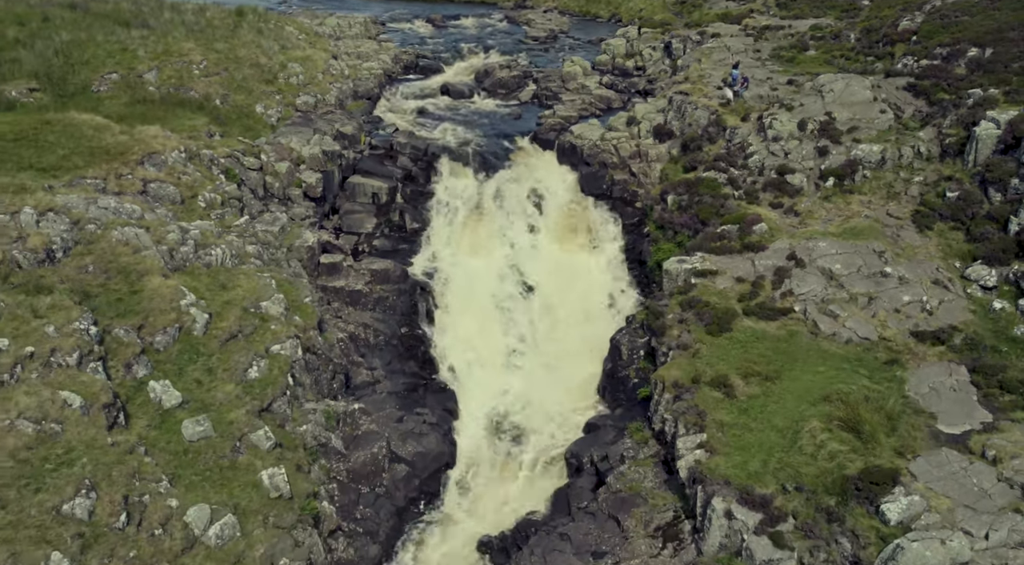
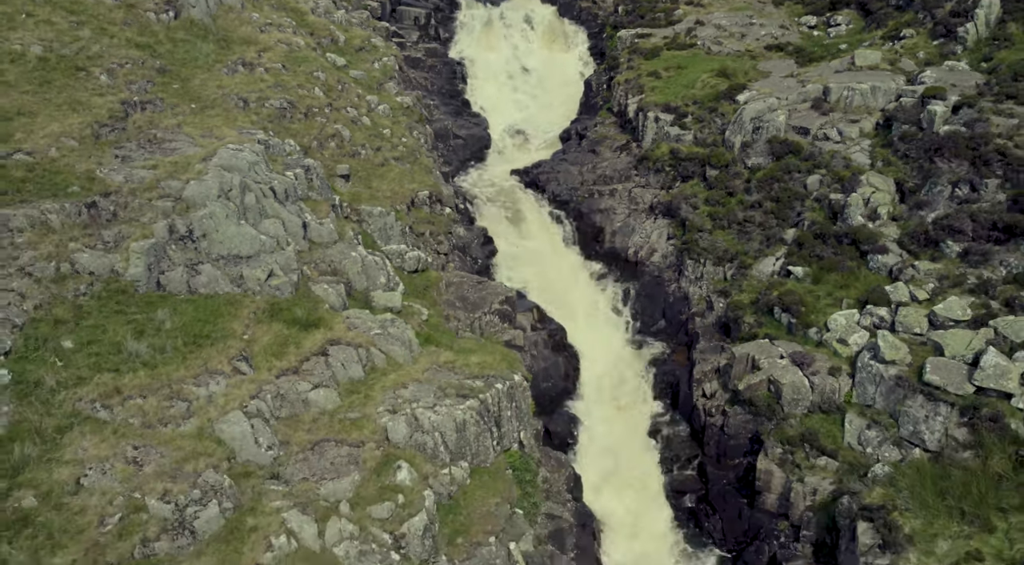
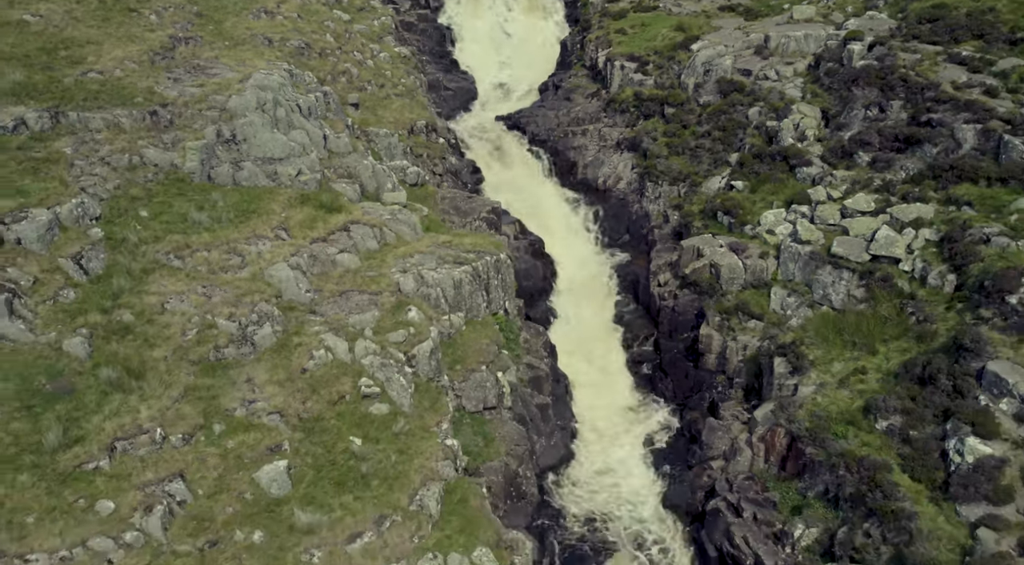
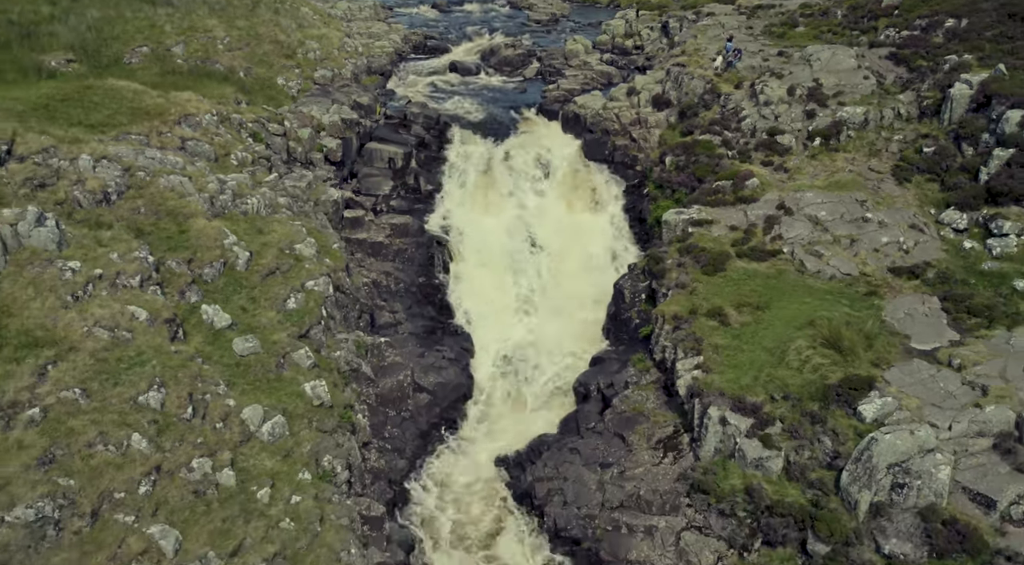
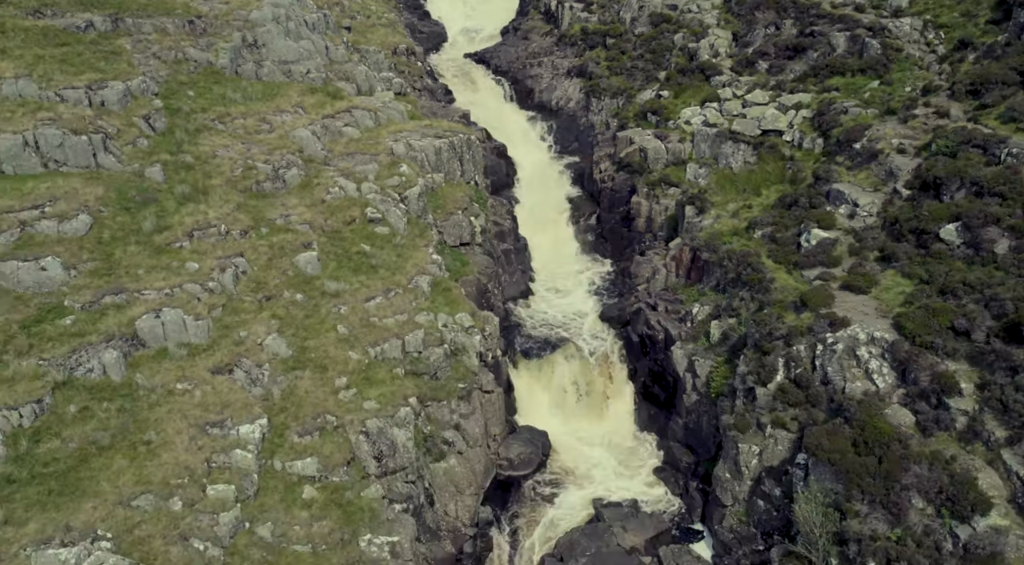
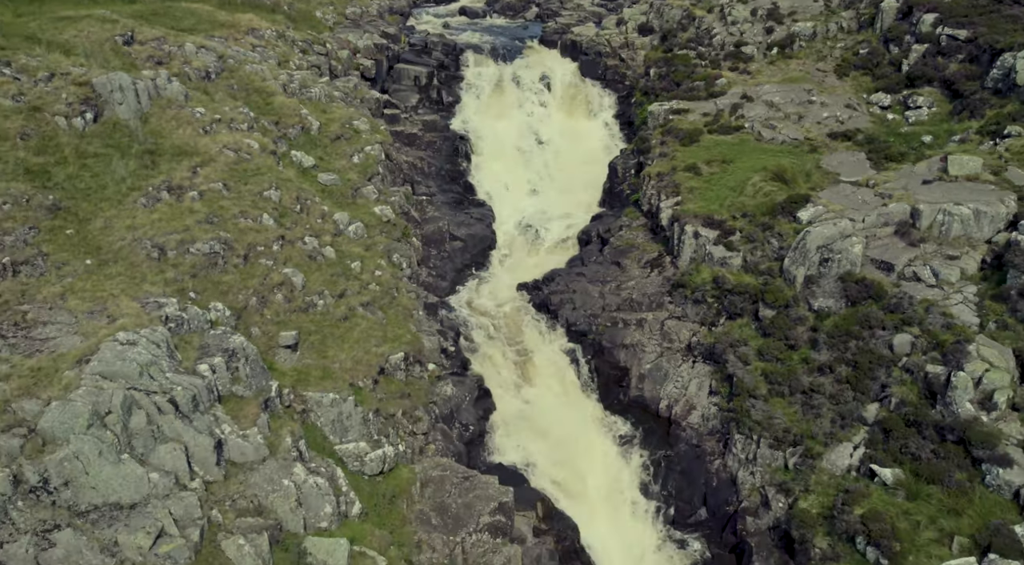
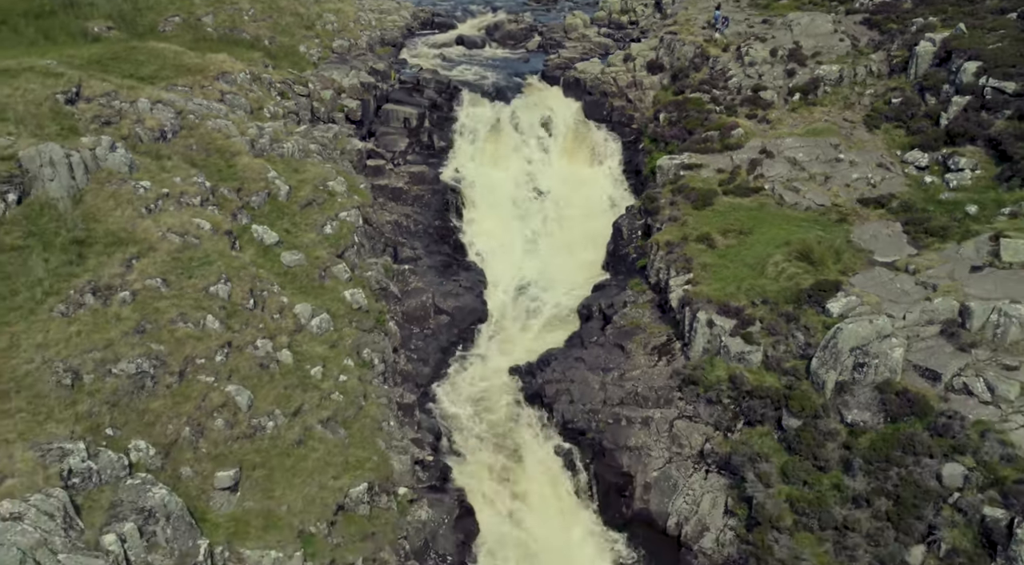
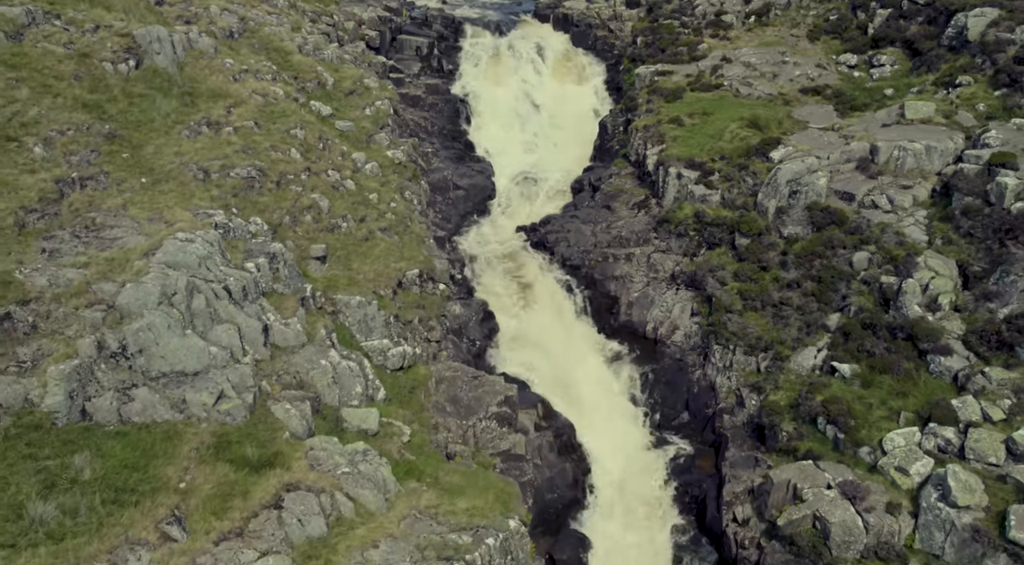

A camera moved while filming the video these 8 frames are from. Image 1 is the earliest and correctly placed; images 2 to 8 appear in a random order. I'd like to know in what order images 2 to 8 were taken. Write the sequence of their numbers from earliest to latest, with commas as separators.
4, 7, 6, 8, 2, 3, 5
